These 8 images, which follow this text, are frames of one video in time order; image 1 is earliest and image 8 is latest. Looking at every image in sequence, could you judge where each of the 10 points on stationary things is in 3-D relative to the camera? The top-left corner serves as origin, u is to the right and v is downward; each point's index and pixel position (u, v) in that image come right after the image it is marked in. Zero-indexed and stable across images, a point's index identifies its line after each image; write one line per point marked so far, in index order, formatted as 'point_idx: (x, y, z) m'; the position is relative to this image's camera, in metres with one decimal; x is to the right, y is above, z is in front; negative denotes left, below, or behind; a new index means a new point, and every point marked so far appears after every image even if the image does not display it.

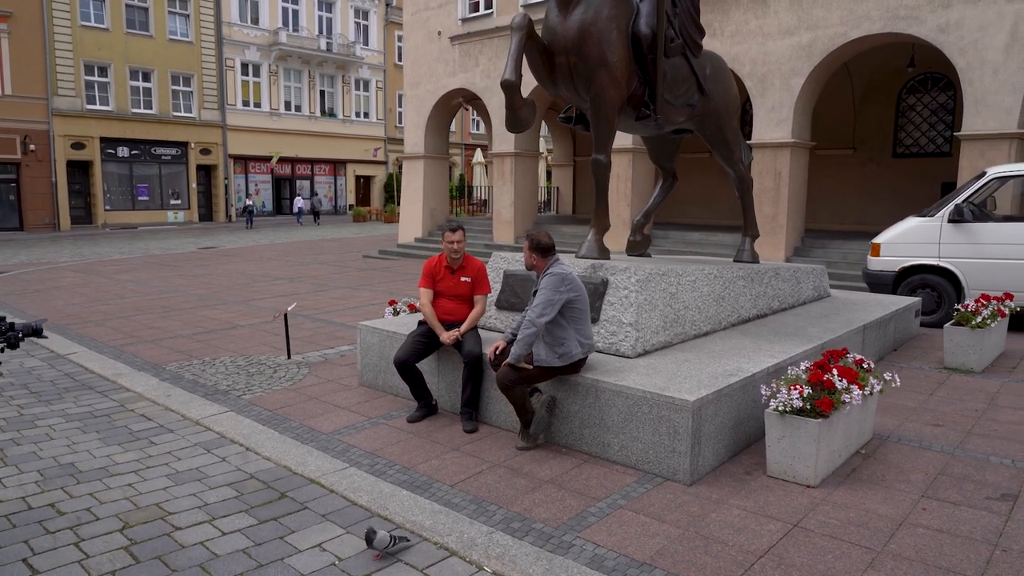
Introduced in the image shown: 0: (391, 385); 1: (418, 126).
0: (-1.1, -0.9, +6.9) m
1: (-2.2, +3.9, +17.9) m
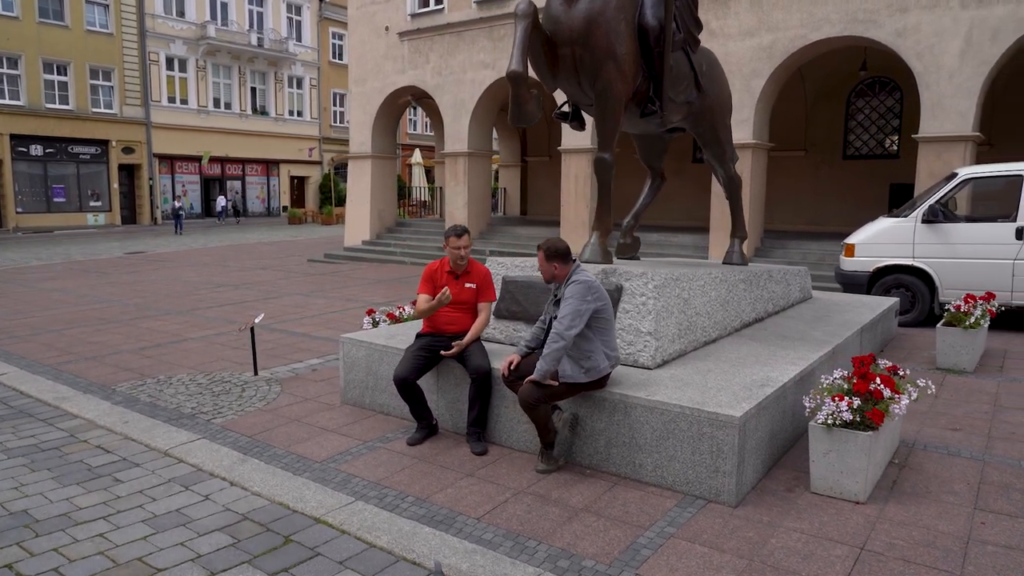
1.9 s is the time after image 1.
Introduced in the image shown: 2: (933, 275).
0: (-1.1, -1.0, +6.3) m
1: (-3.3, +3.8, +17.2) m
2: (+5.1, +0.2, +9.2) m
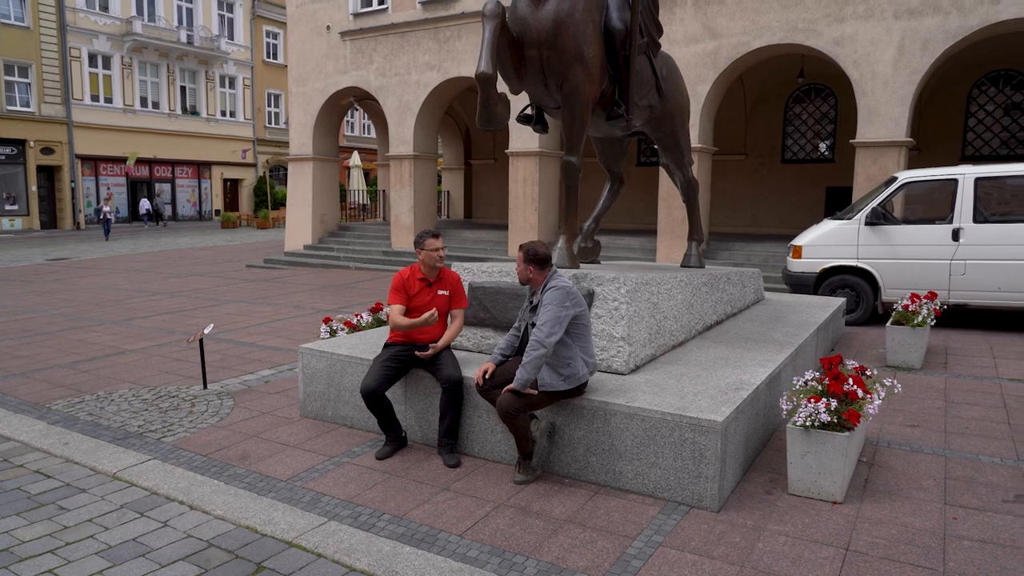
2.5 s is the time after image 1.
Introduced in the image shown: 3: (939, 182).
0: (-1.4, -1.0, +6.1) m
1: (-4.6, +3.6, +16.8) m
2: (+4.6, +0.2, +9.5) m
3: (+5.2, +1.3, +9.2) m
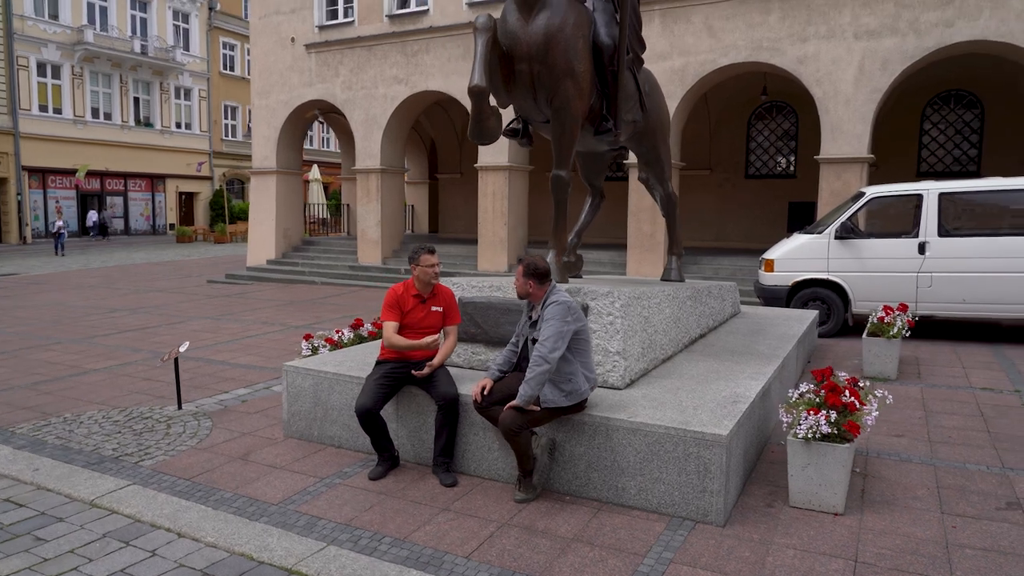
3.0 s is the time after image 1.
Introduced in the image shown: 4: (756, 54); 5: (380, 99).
0: (-1.4, -1.2, +5.9) m
1: (-5.3, +3.3, +16.5) m
2: (+4.3, 0.0, +9.7) m
3: (+5.0, +1.1, +9.5) m
4: (+4.1, +3.9, +12.6) m
5: (-2.7, +3.9, +15.5) m
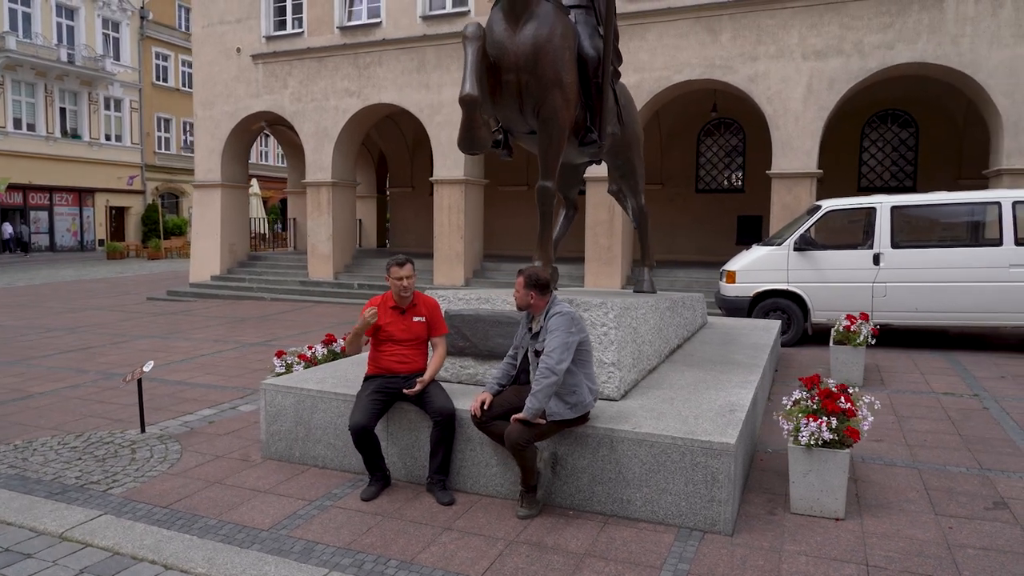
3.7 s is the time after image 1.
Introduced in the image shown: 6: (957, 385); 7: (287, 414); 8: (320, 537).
0: (-1.5, -1.3, +5.7) m
1: (-6.3, +2.9, +15.9) m
2: (+3.9, -0.1, +10.0) m
3: (+4.5, +1.0, +9.9) m
4: (+3.4, +3.7, +13.0) m
5: (-3.7, +3.6, +15.2) m
6: (+4.6, -1.0, +7.8) m
7: (-1.7, -1.0, +5.7) m
8: (-1.2, -1.5, +4.6) m
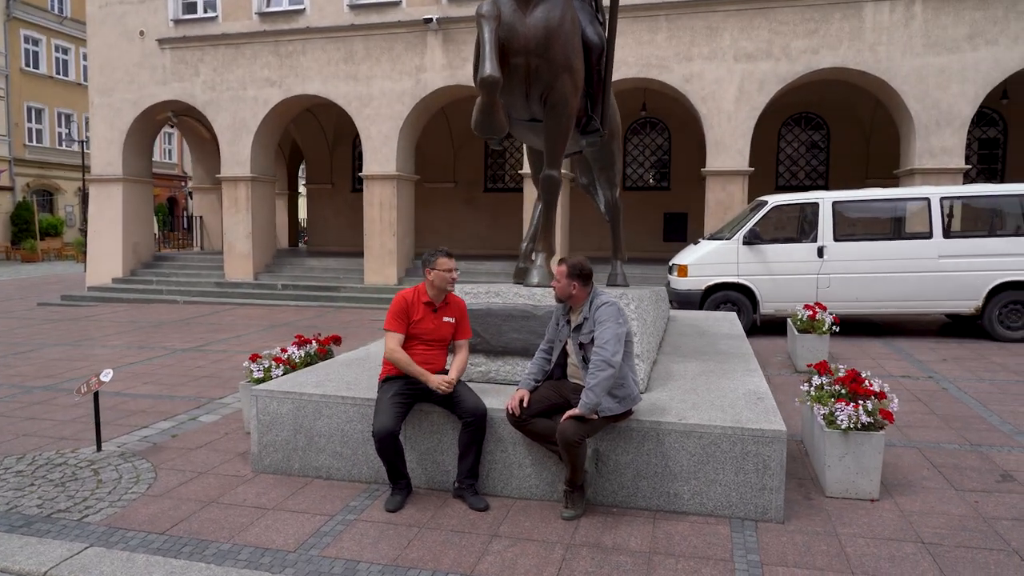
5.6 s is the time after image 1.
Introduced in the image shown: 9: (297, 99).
0: (-1.3, -1.2, +5.2) m
1: (-7.8, +2.8, +14.6) m
2: (+3.3, 0.0, +10.3) m
3: (+3.9, +1.1, +10.3) m
4: (+2.3, +3.8, +13.2) m
5: (-5.0, +3.5, +14.3) m
6: (+4.4, -0.9, +8.3) m
7: (-1.6, -0.9, +5.2) m
8: (-0.8, -1.5, +4.2) m
9: (-4.3, +3.9, +15.3) m
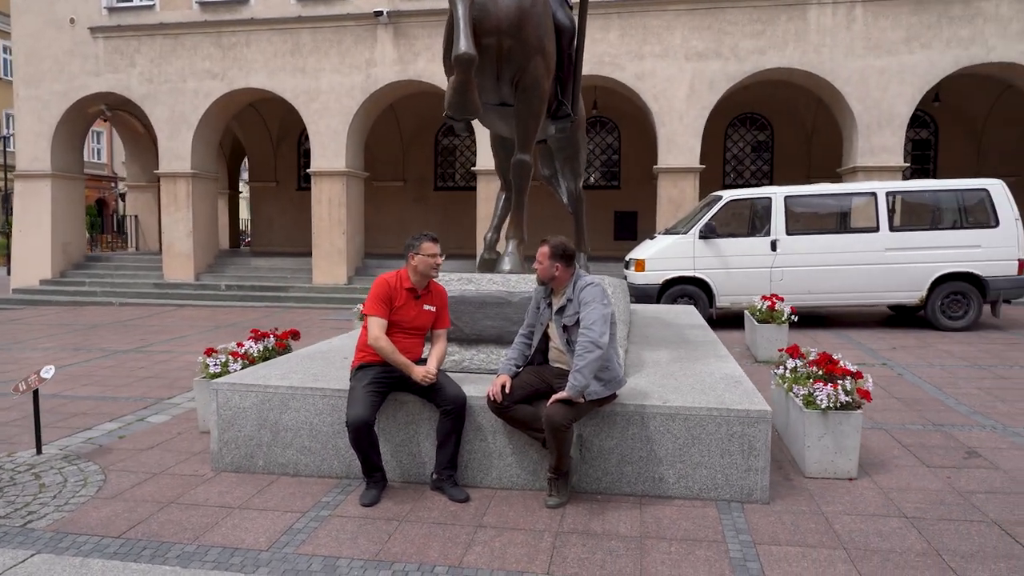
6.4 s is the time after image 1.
0: (-1.5, -1.1, +4.9) m
1: (-8.7, +2.8, +13.8) m
2: (+2.7, 0.0, +10.4) m
3: (+3.3, +1.2, +10.4) m
4: (+1.4, +3.8, +13.2) m
5: (-6.0, +3.5, +13.8) m
6: (+3.9, -0.8, +8.4) m
7: (-1.7, -0.8, +4.9) m
8: (-0.9, -1.4, +3.9) m
9: (-5.3, +3.8, +14.8) m
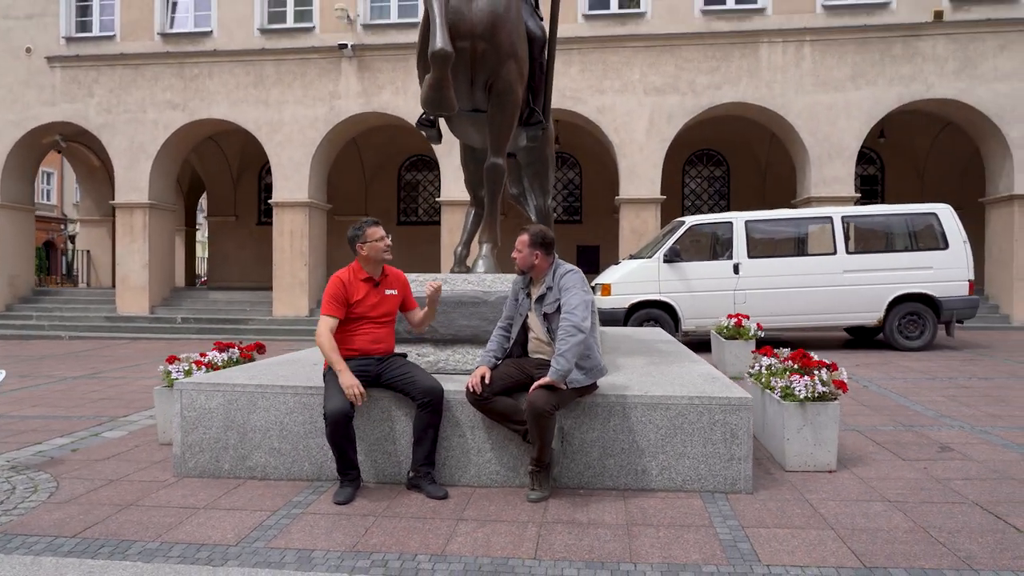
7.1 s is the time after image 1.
0: (-1.6, -1.1, +4.7) m
1: (-9.4, +2.1, +13.4) m
2: (+2.2, -0.3, +10.4) m
3: (+2.8, +0.9, +10.6) m
4: (+0.8, +3.3, +13.4) m
5: (-6.6, +2.9, +13.6) m
6: (+3.6, -1.0, +8.5) m
7: (-1.9, -0.8, +4.7) m
8: (-1.0, -1.3, +3.7) m
9: (-6.1, +3.2, +14.7) m
